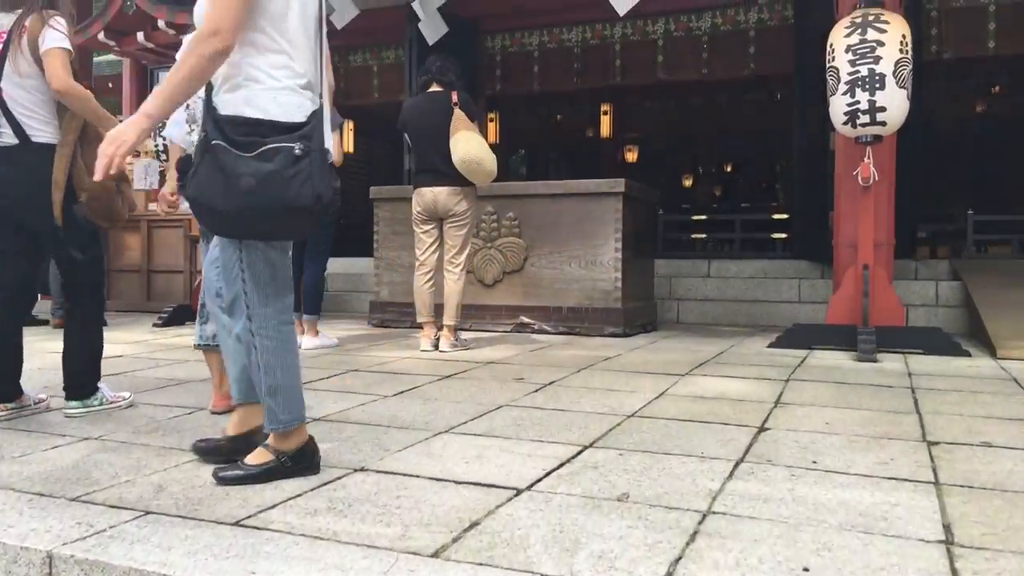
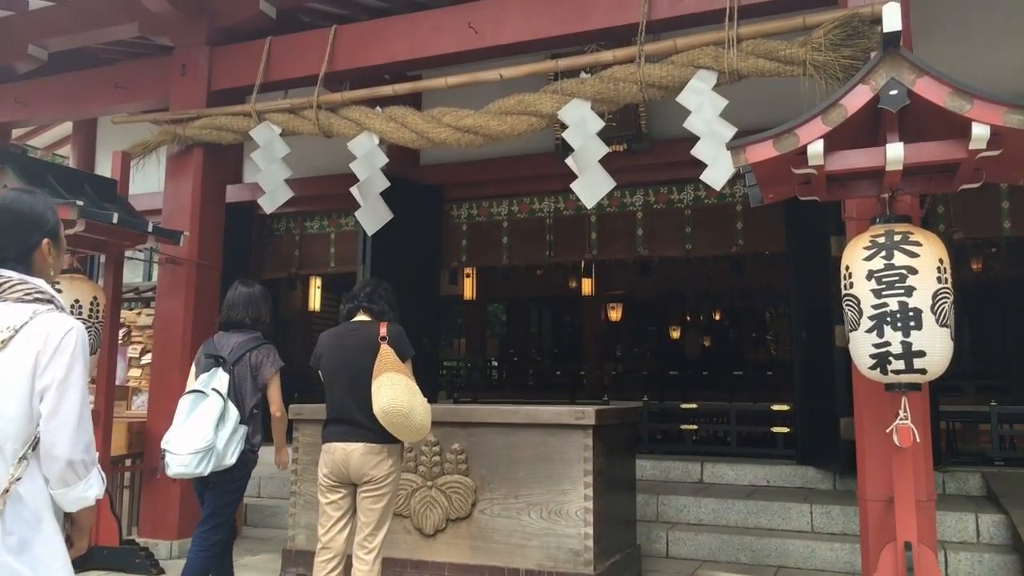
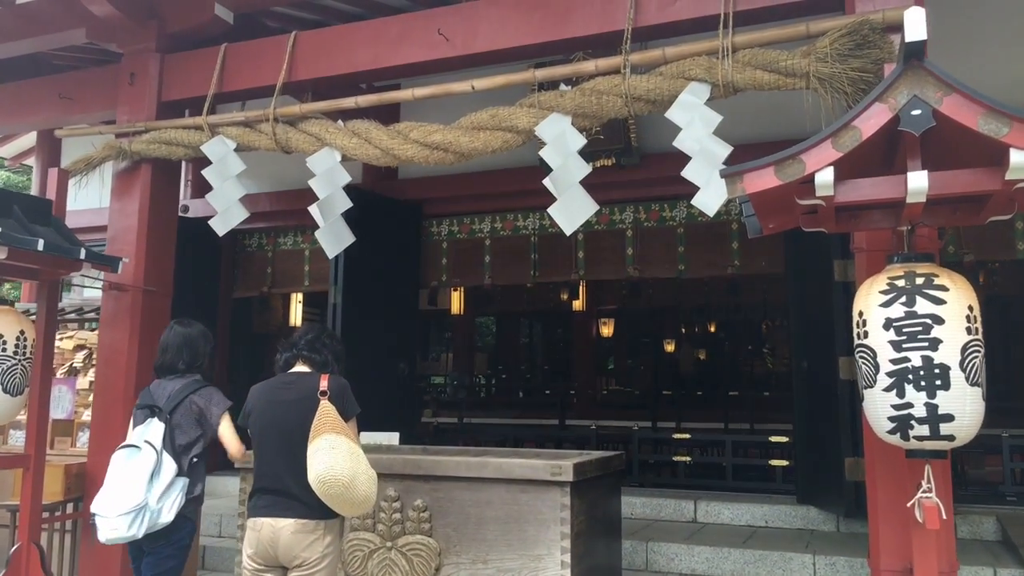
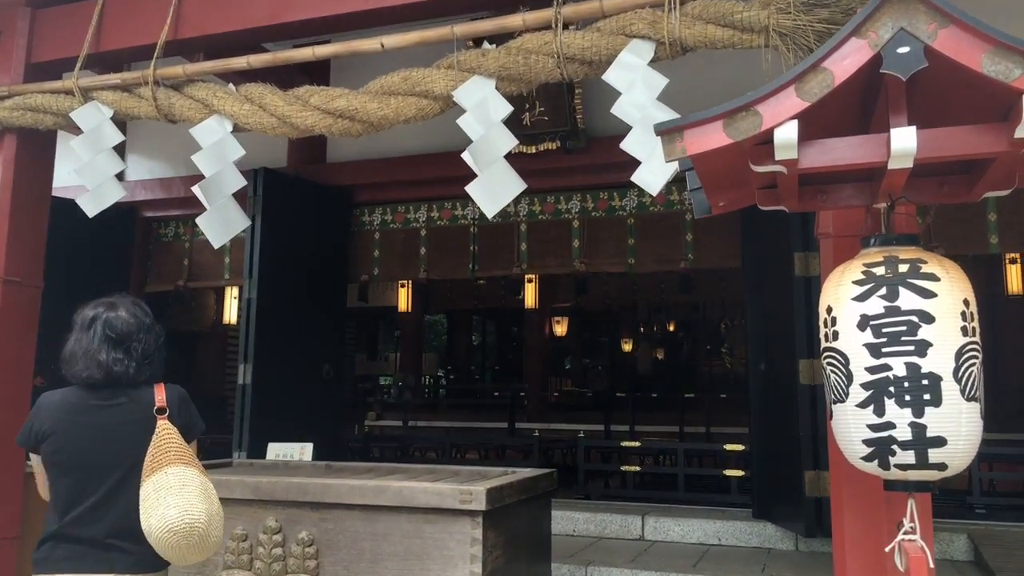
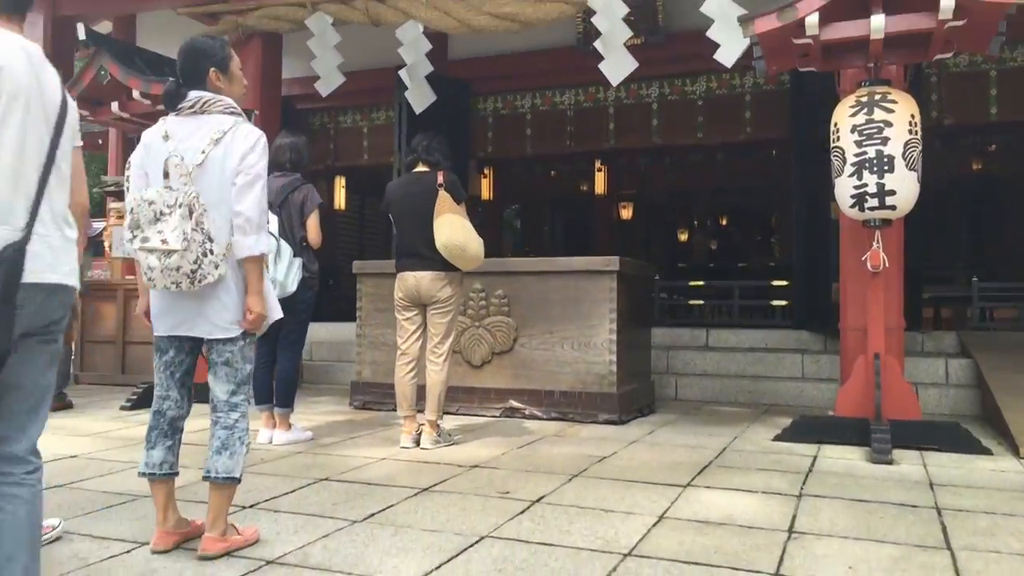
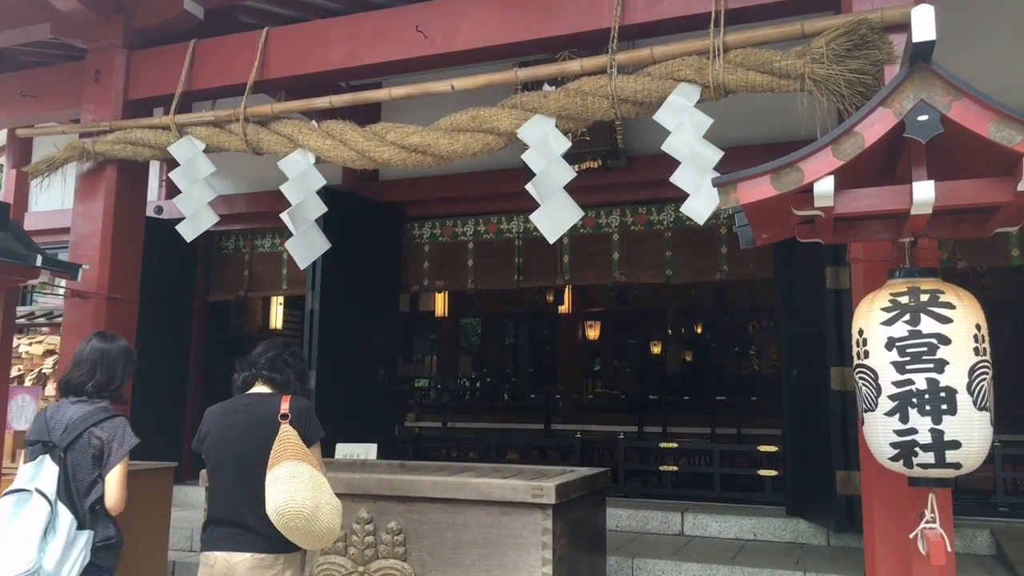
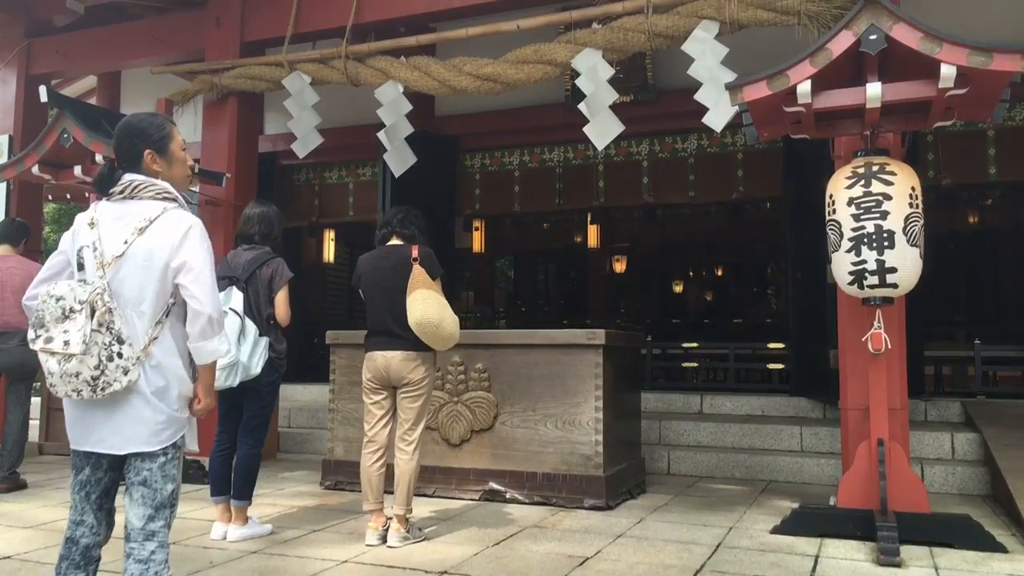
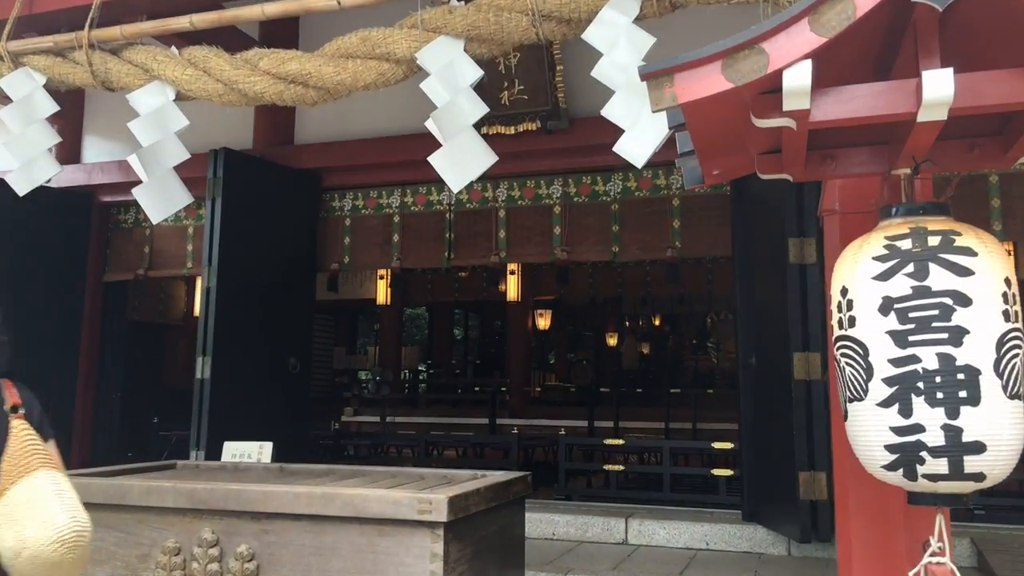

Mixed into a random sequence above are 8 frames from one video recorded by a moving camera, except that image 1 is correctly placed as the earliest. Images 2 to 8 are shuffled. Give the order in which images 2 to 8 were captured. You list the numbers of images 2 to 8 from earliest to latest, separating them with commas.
5, 7, 2, 3, 6, 4, 8
